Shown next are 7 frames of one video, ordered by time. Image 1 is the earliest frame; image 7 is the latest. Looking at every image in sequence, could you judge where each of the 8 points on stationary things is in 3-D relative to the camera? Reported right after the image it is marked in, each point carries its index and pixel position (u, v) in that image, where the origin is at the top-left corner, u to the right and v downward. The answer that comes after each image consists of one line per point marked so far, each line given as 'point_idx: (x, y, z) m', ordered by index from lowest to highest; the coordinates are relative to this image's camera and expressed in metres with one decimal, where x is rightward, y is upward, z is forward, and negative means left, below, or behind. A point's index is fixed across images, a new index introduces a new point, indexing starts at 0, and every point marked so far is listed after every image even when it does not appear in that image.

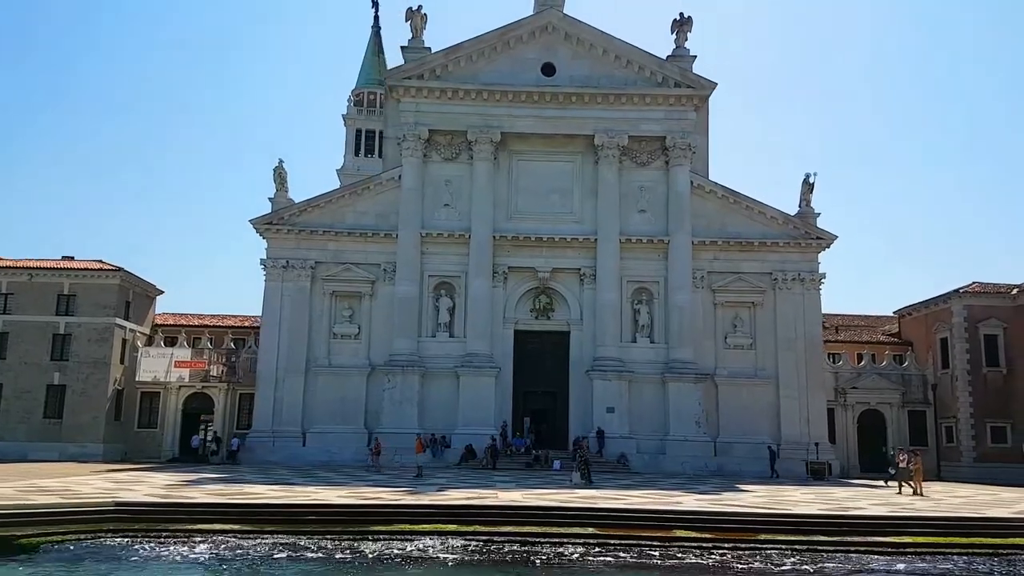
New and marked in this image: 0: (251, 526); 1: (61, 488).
0: (-4.3, -4.0, +14.7) m
1: (-9.8, -4.3, +19.3) m
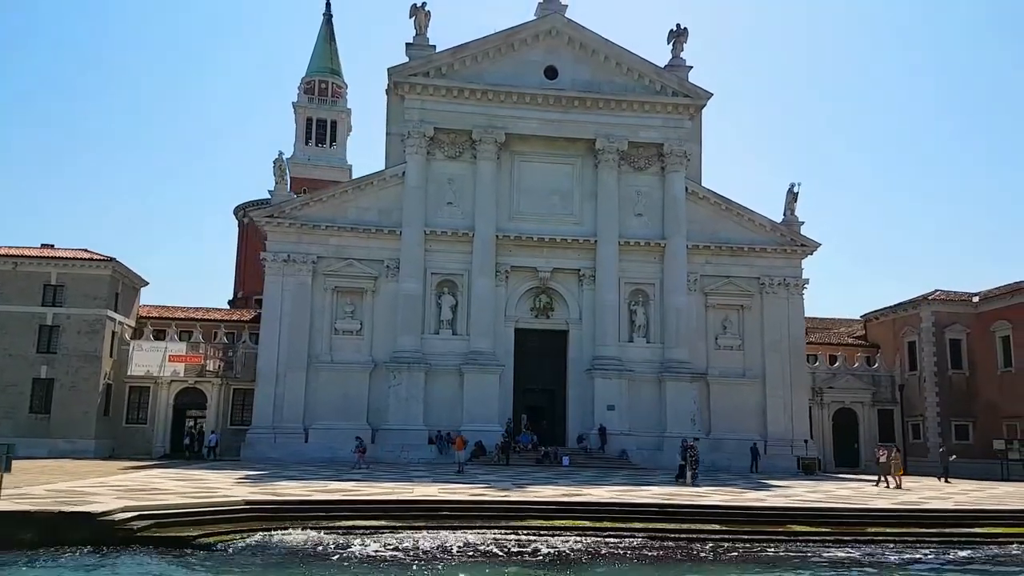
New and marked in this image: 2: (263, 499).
0: (-2.0, -4.0, +15.0) m
1: (-8.0, -4.3, +19.0) m
2: (-4.6, -3.9, +16.3) m
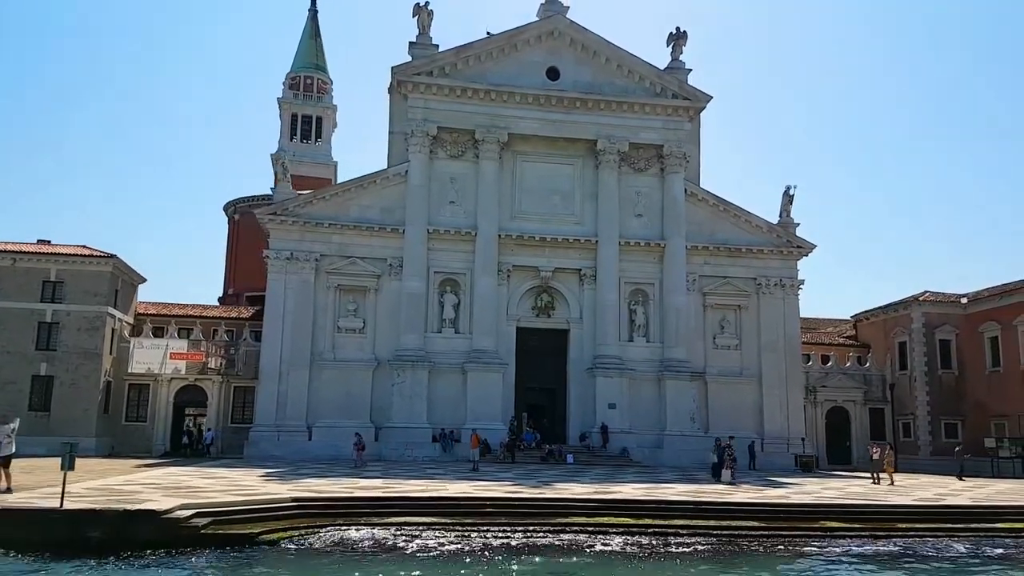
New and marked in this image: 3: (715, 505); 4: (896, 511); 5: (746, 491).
0: (-1.2, -4.0, +15.3) m
1: (-7.3, -4.2, +19.0) m
2: (-3.8, -3.9, +16.4) m
3: (+4.0, -4.3, +17.3) m
4: (+7.8, -4.5, +17.7) m
5: (+5.3, -4.6, +19.8) m
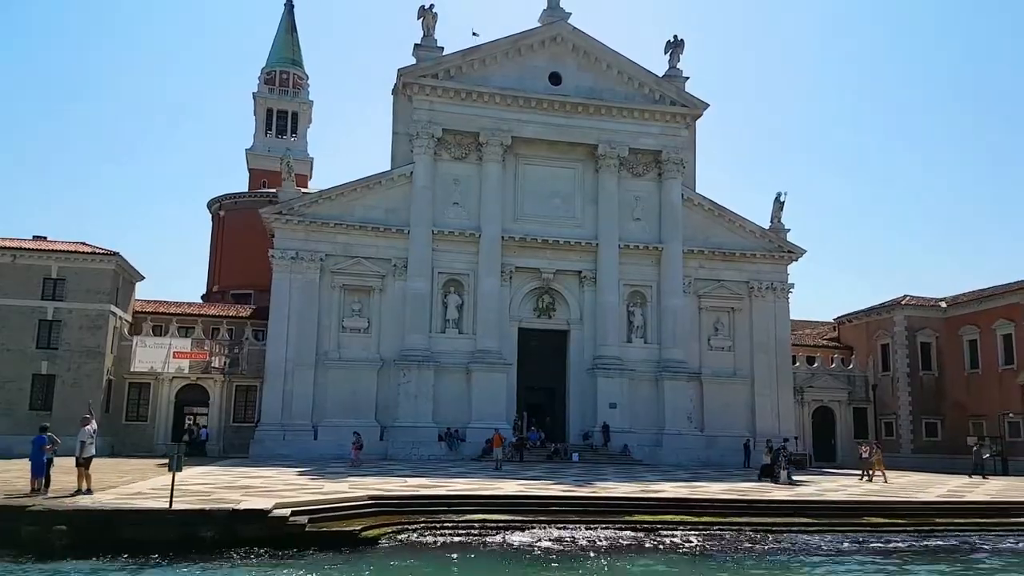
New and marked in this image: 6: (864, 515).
0: (+0.1, -4.2, +15.8) m
1: (-6.2, -4.3, +19.2) m
2: (-2.6, -4.0, +16.8) m
3: (+5.2, -4.5, +18.1) m
4: (+8.9, -4.7, +18.7) m
5: (+6.3, -4.7, +20.7) m
6: (+7.2, -4.6, +17.9) m
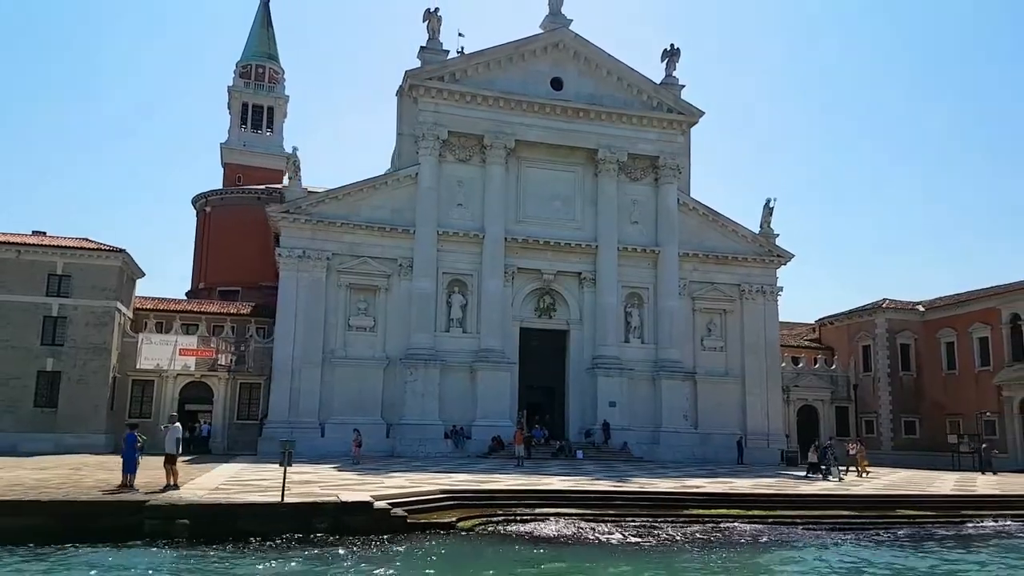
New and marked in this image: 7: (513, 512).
0: (+1.3, -4.2, +16.6) m
1: (-5.1, -4.3, +19.6) m
2: (-1.4, -4.0, +17.5) m
3: (+6.3, -4.6, +19.2) m
4: (+10.0, -4.9, +20.0) m
5: (+7.3, -4.9, +21.8) m
6: (+8.3, -4.8, +19.1) m
7: (0.0, -4.1, +16.1) m
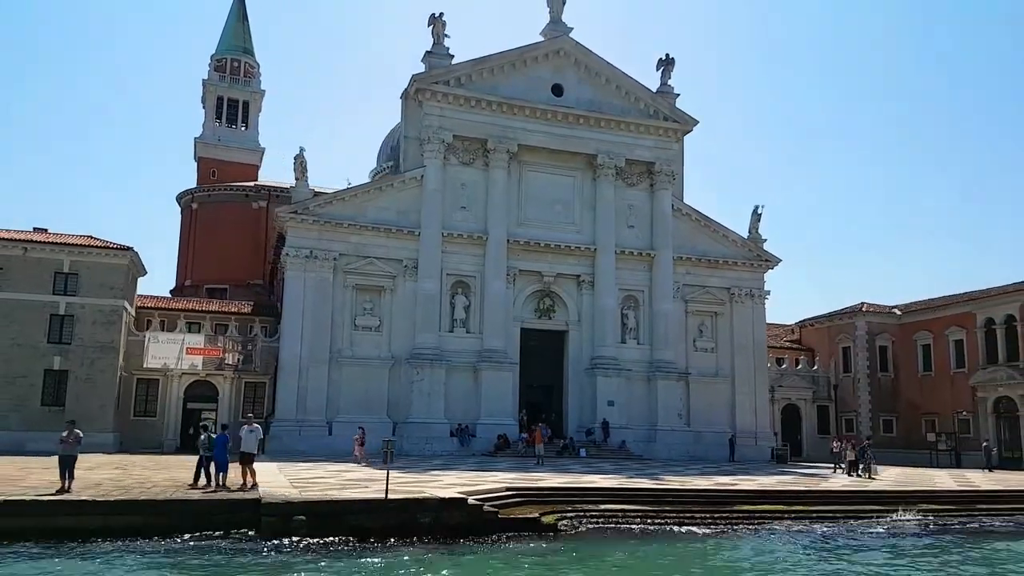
0: (+2.6, -4.4, +17.5) m
1: (-4.0, -4.4, +20.2) m
2: (-0.2, -4.2, +18.3) m
3: (+7.4, -4.8, +20.4) m
4: (+11.0, -5.1, +21.4) m
5: (+8.3, -5.1, +23.1) m
6: (+9.4, -5.0, +20.4) m
7: (+1.3, -4.3, +16.9) m
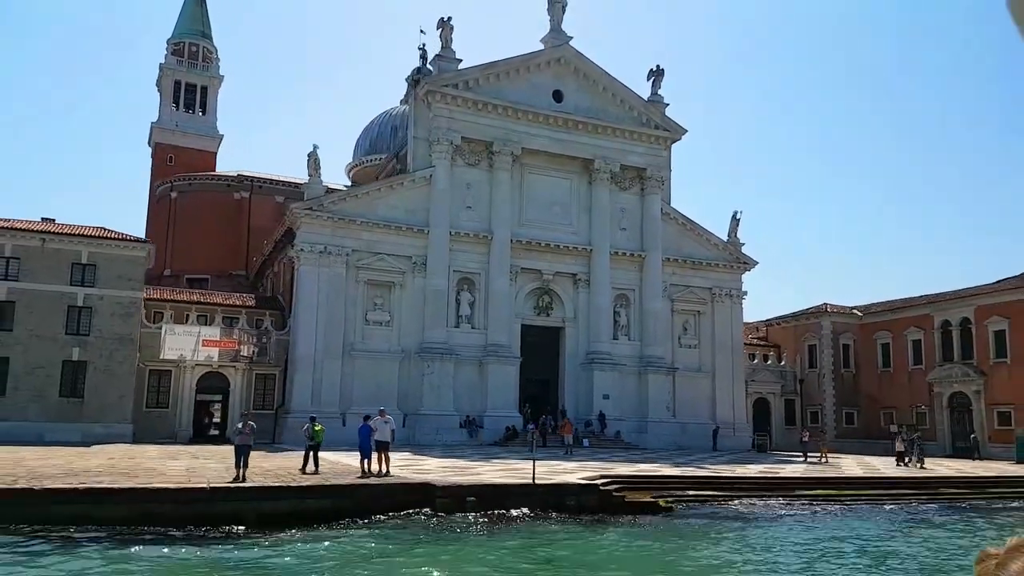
0: (+4.7, -4.6, +19.5) m
1: (-2.2, -4.4, +21.5) m
2: (+1.9, -4.3, +20.0) m
3: (+9.2, -5.0, +22.8) m
4: (+12.7, -5.3, +24.2) m
5: (+9.8, -5.3, +25.6) m
6: (+11.2, -5.2, +23.1) m
7: (+3.4, -4.4, +18.8) m
